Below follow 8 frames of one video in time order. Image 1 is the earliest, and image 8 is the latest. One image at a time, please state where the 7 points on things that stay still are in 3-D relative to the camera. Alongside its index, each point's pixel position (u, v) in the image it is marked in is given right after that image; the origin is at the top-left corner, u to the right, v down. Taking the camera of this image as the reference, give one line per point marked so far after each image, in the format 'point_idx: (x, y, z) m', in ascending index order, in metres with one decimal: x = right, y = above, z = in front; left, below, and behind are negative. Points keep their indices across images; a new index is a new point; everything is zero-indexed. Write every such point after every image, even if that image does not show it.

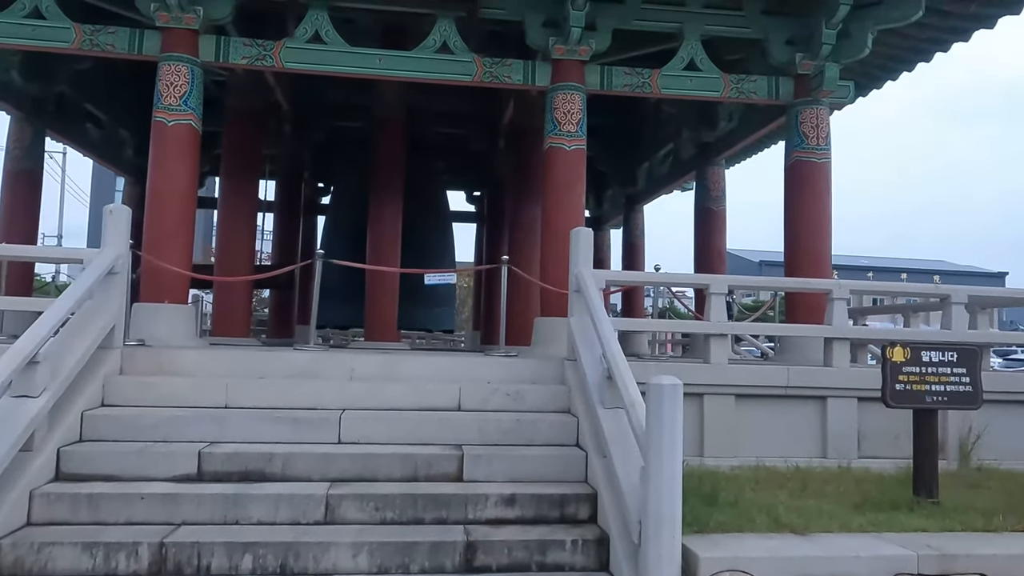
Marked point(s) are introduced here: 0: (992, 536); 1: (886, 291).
0: (+3.5, -1.8, +5.6) m
1: (+4.2, 0.0, +8.4) m
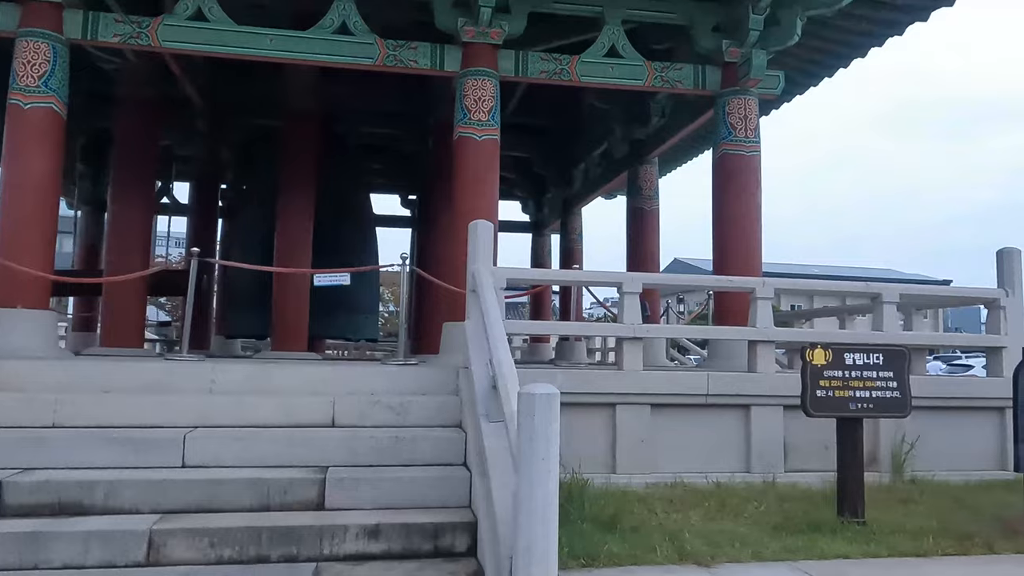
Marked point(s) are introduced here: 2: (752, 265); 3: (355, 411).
0: (+2.7, -1.8, +4.9) m
1: (+3.1, 0.0, +7.8) m
2: (+3.1, +0.3, +9.7) m
3: (-1.3, -1.0, +6.3) m
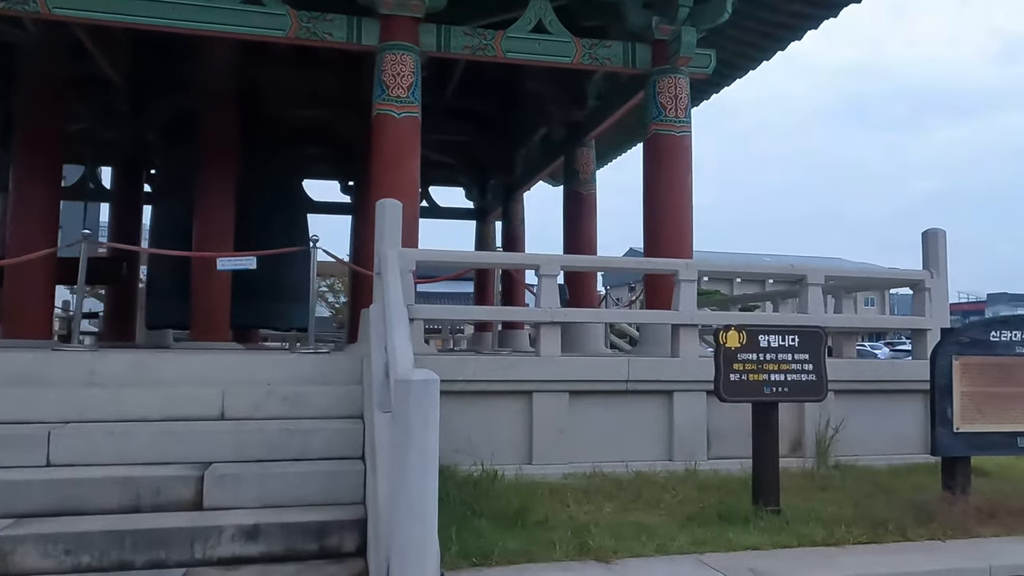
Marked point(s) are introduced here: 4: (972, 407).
0: (+2.0, -1.6, +4.7) m
1: (+2.3, +0.2, +7.6) m
2: (+2.1, +0.5, +9.4) m
3: (-2.0, -0.9, +5.8) m
4: (+3.5, -0.9, +5.8) m
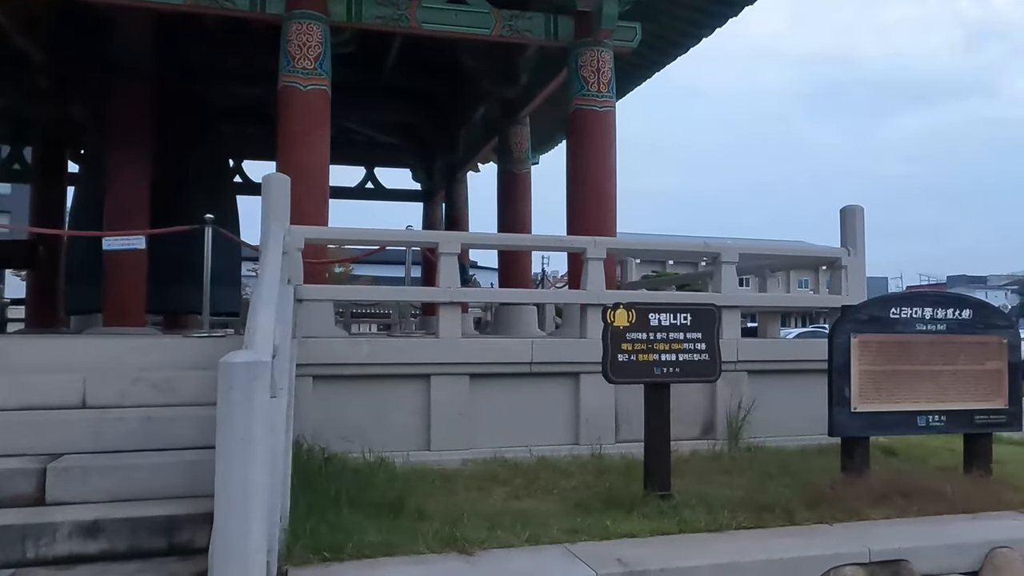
0: (+1.2, -1.5, +4.5) m
1: (+1.3, +0.4, +7.3) m
2: (+1.2, +0.8, +9.2) m
3: (-2.9, -0.7, +5.5) m
4: (+2.6, -0.7, +5.6) m
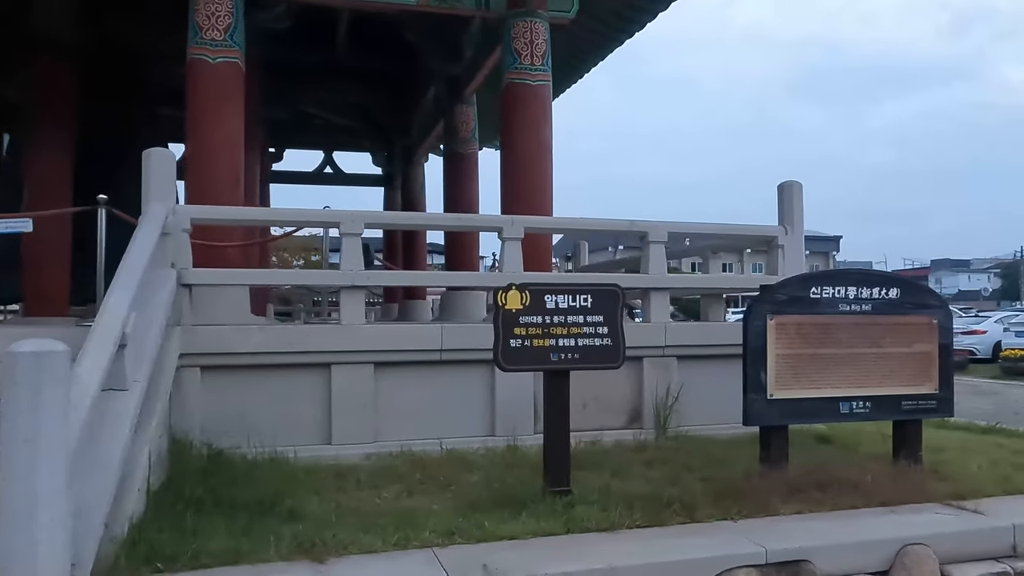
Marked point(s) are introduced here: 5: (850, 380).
0: (+0.5, -1.4, +4.1) m
1: (+0.6, +0.5, +6.9) m
2: (+0.3, +1.0, +8.8) m
3: (-3.6, -0.6, +5.0) m
4: (+1.9, -0.6, +5.2) m
5: (+2.4, -0.6, +5.3) m
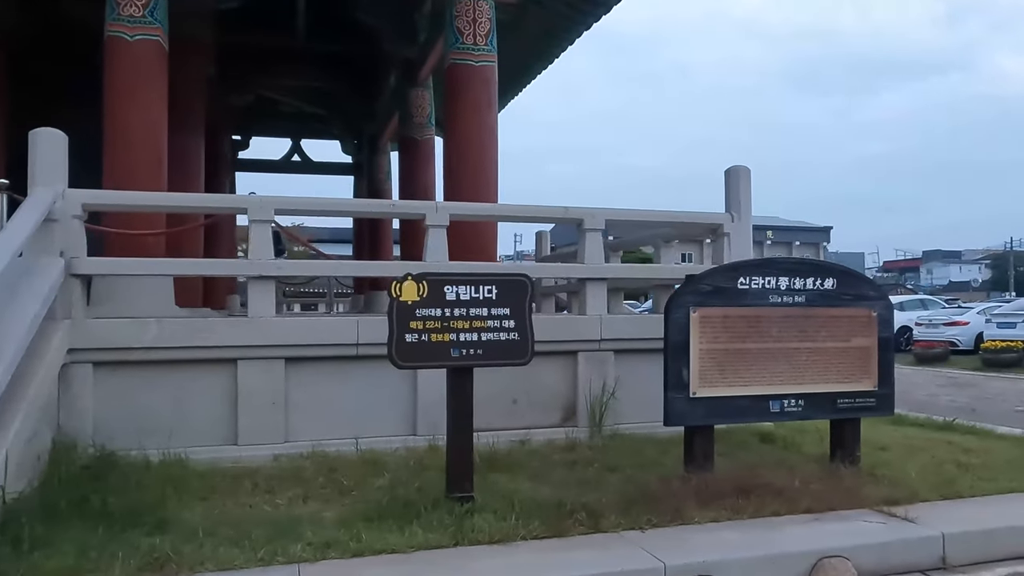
0: (-0.1, -1.3, +3.7) m
1: (-0.1, +0.6, +6.5) m
2: (-0.3, +1.1, +8.4) m
3: (-4.2, -0.6, +4.6) m
4: (+1.3, -0.5, +4.9) m
5: (+1.8, -0.6, +5.0) m
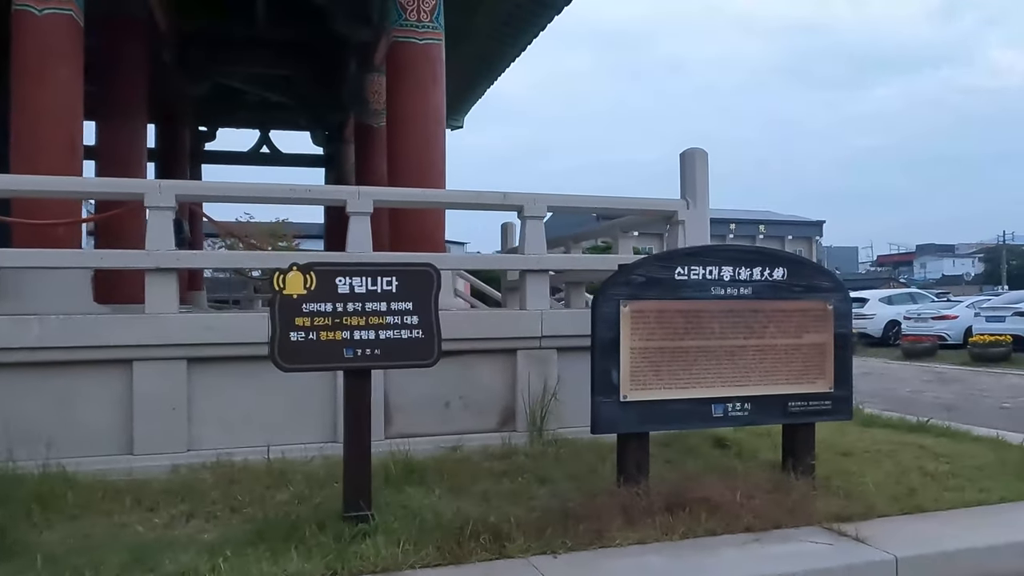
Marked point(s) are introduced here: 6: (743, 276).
0: (-0.7, -1.3, +3.2) m
1: (-0.6, +0.7, +6.0) m
2: (-0.8, +1.1, +7.8) m
3: (-4.8, -0.5, +4.1) m
4: (+0.8, -0.5, +4.3) m
5: (+1.3, -0.5, +4.5) m
6: (+1.4, +0.1, +4.5) m
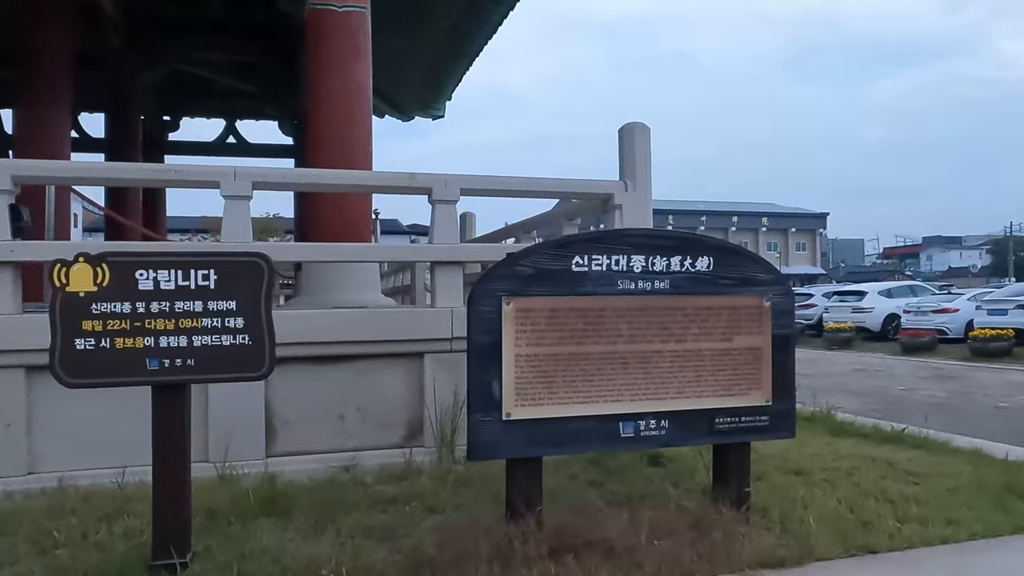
0: (-1.3, -1.3, +2.5) m
1: (-1.2, +0.7, +5.3) m
2: (-1.5, +1.2, +7.1) m
3: (-5.4, -0.5, +3.3) m
4: (+0.1, -0.4, +3.6) m
5: (+0.6, -0.5, +3.7) m
6: (+0.7, +0.1, +3.8) m
